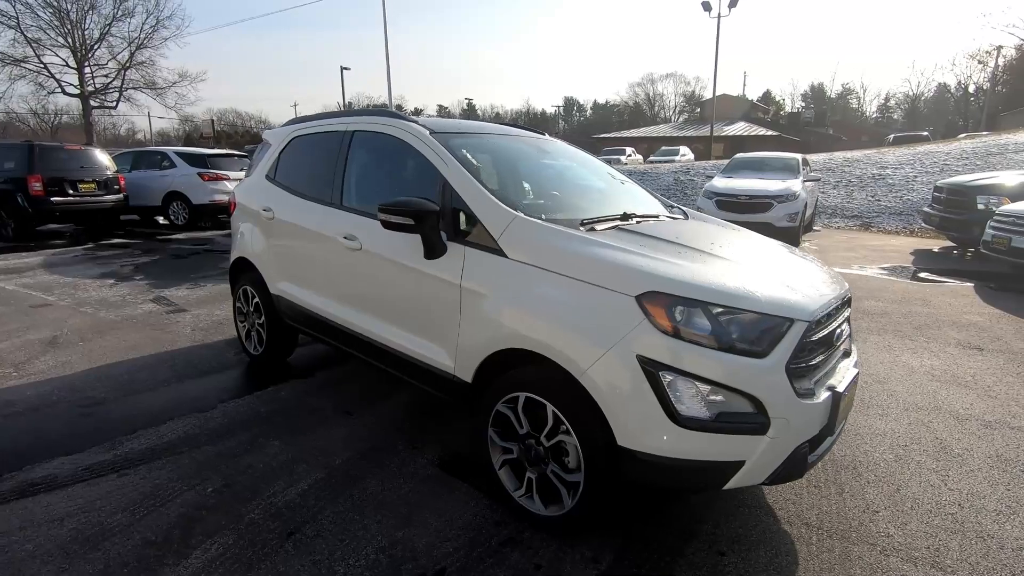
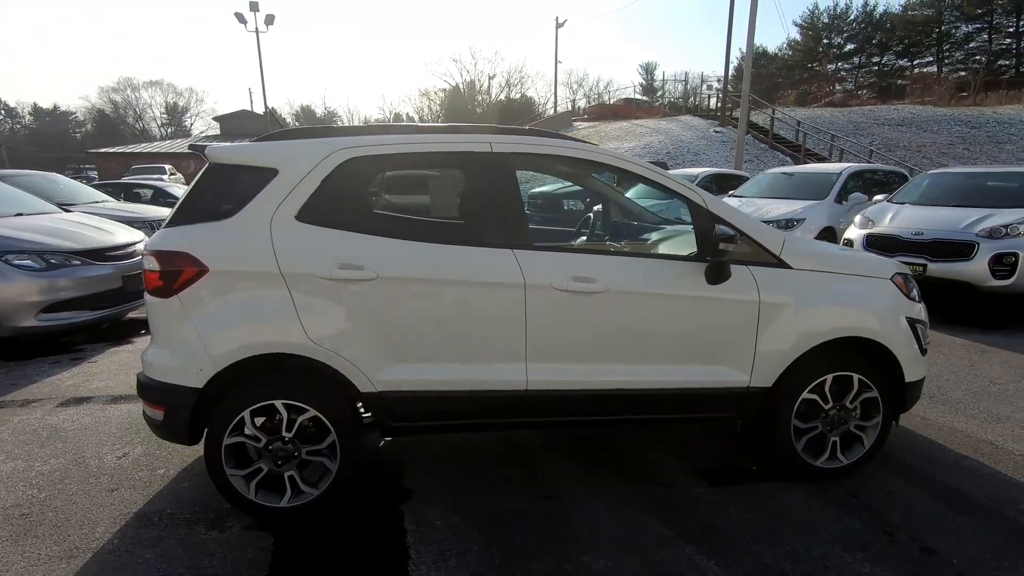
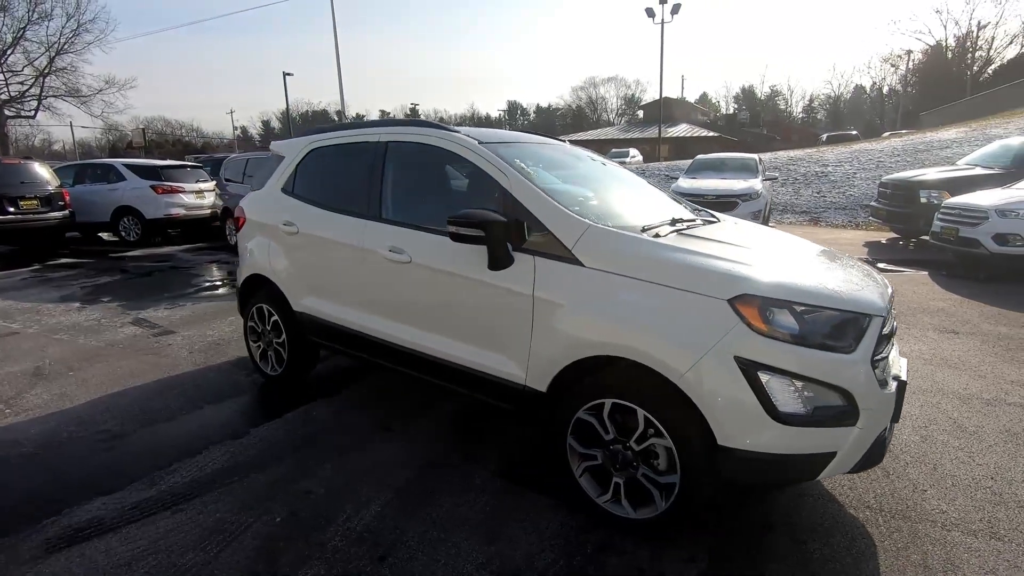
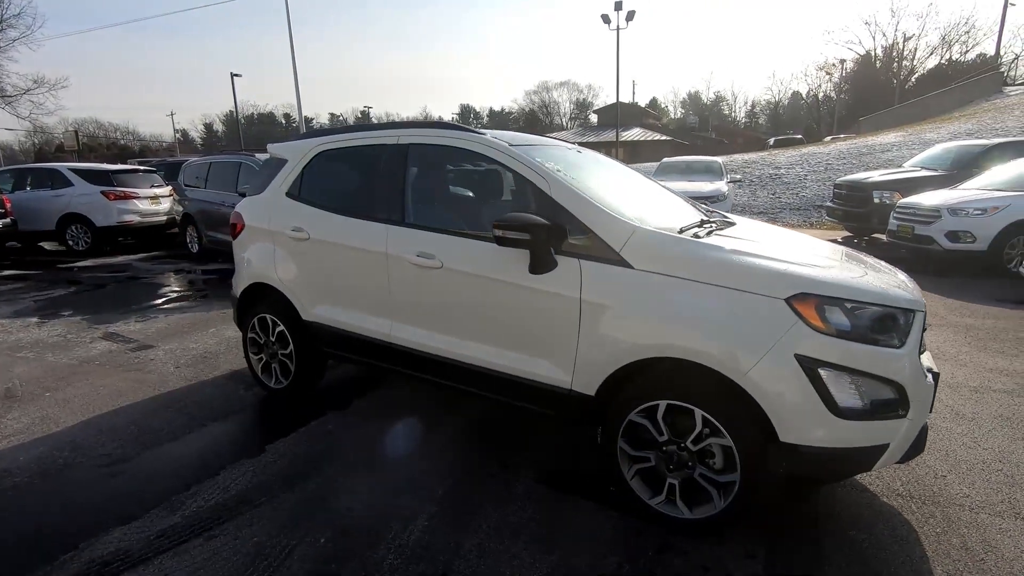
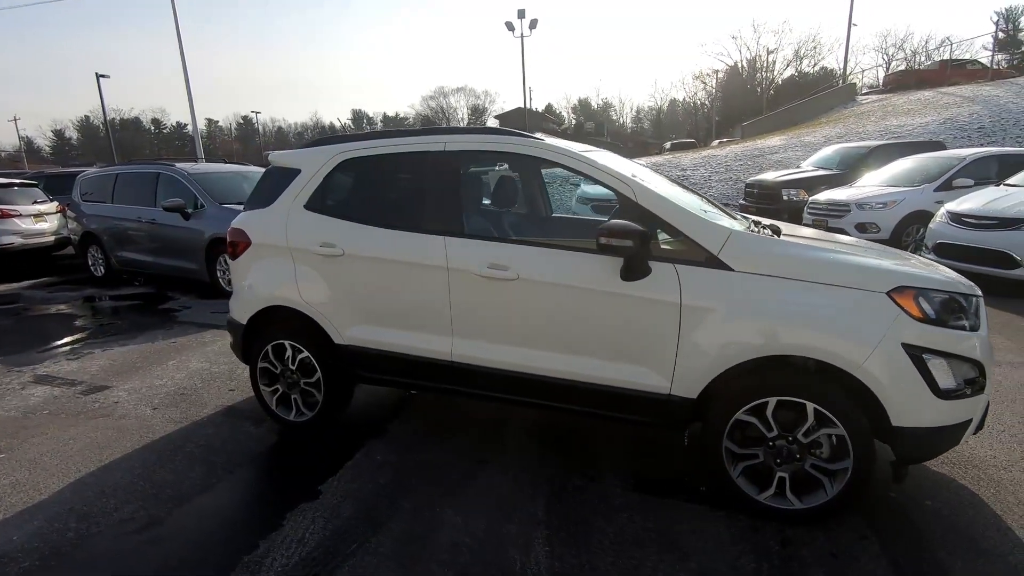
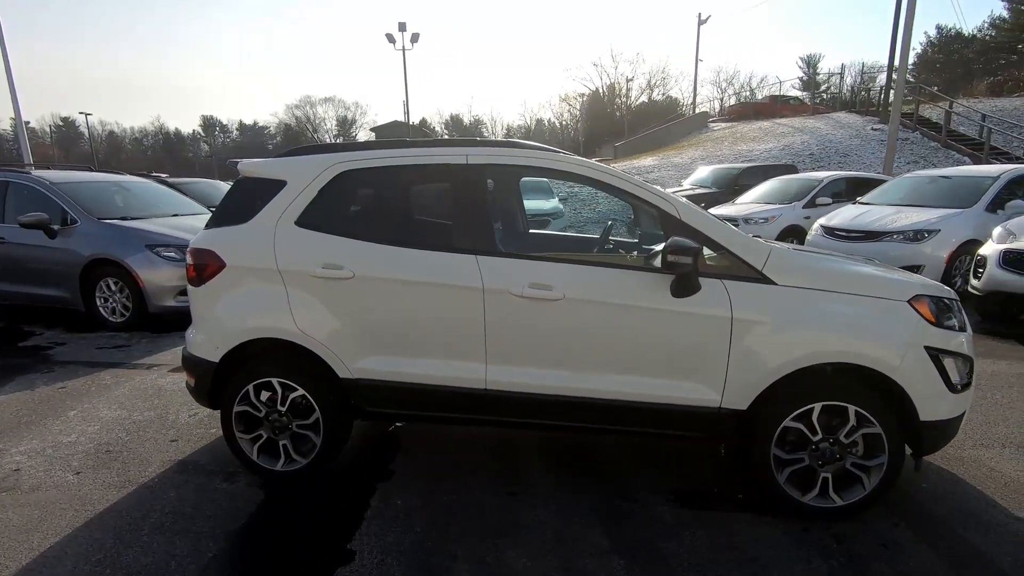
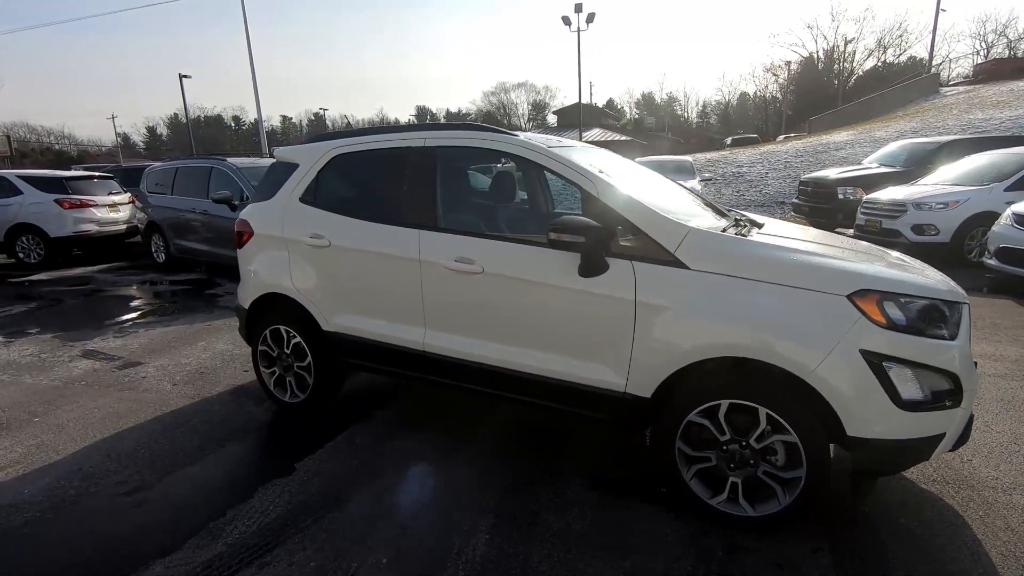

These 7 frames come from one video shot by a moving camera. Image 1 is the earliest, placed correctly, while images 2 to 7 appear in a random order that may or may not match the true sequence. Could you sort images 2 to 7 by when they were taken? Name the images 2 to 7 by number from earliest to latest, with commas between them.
3, 4, 7, 5, 6, 2
